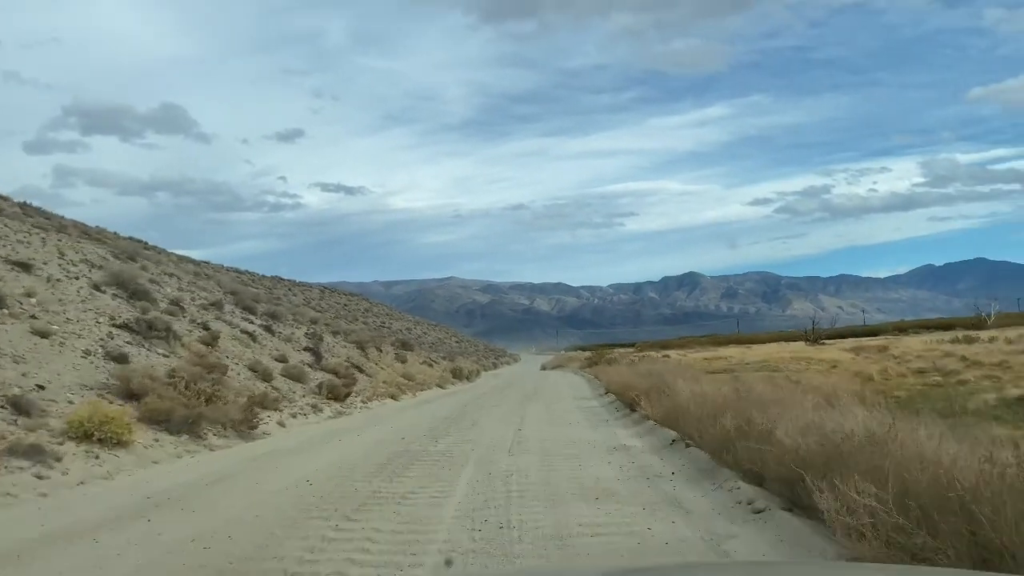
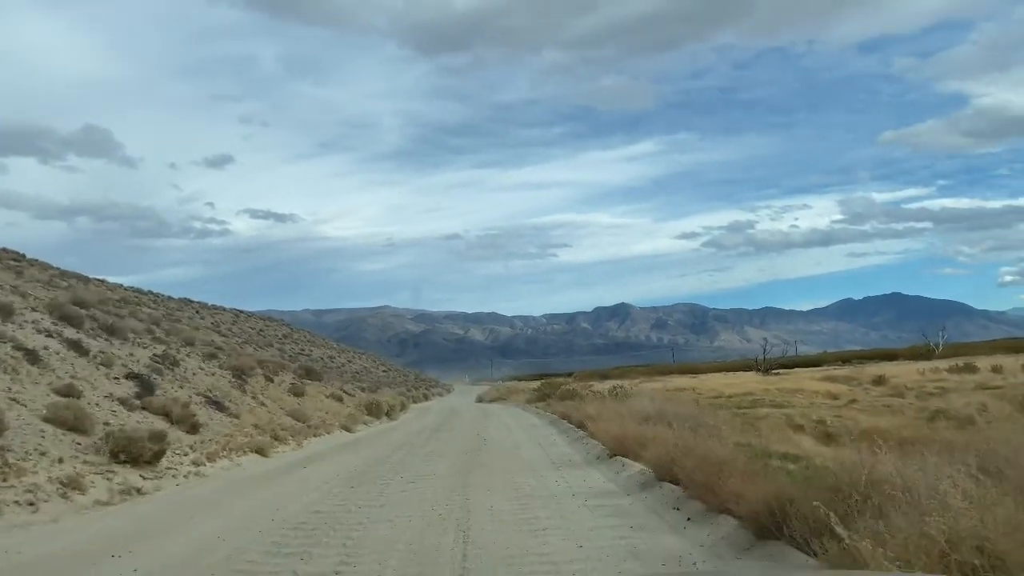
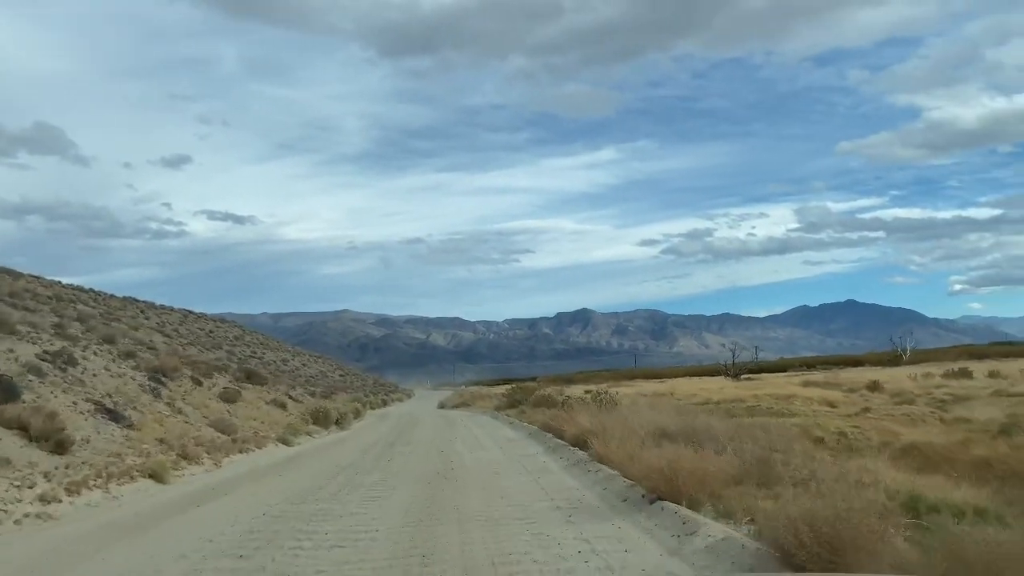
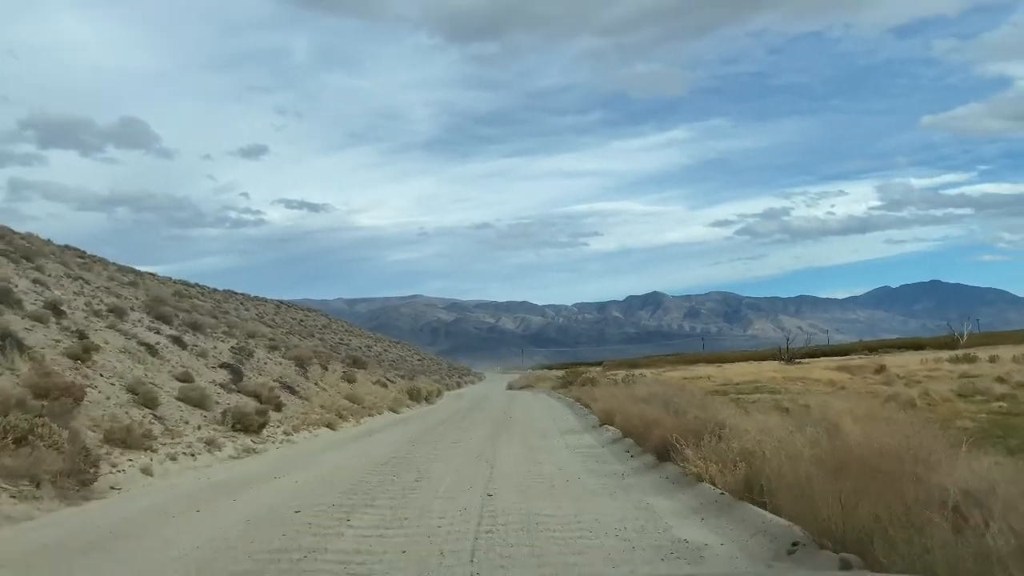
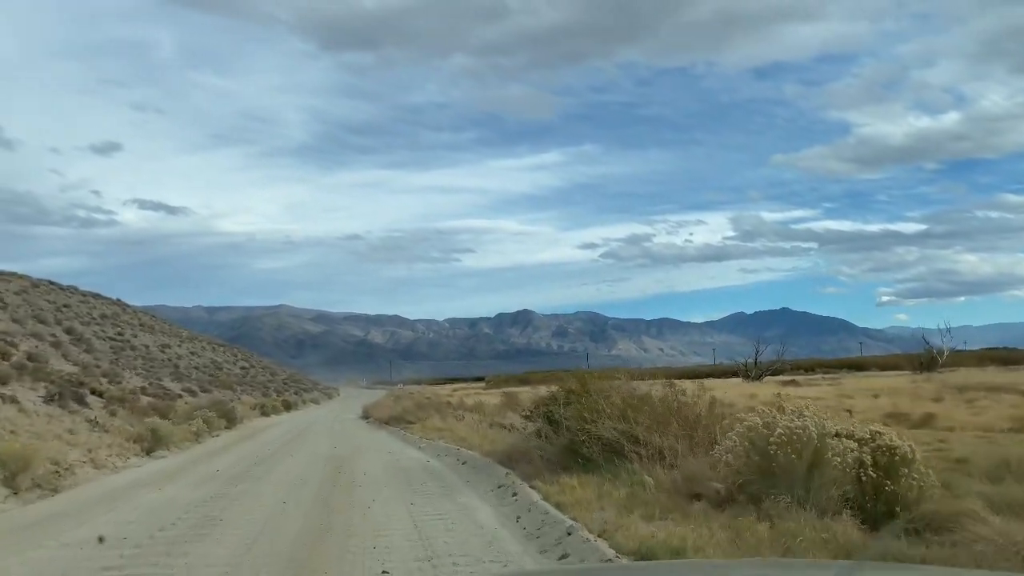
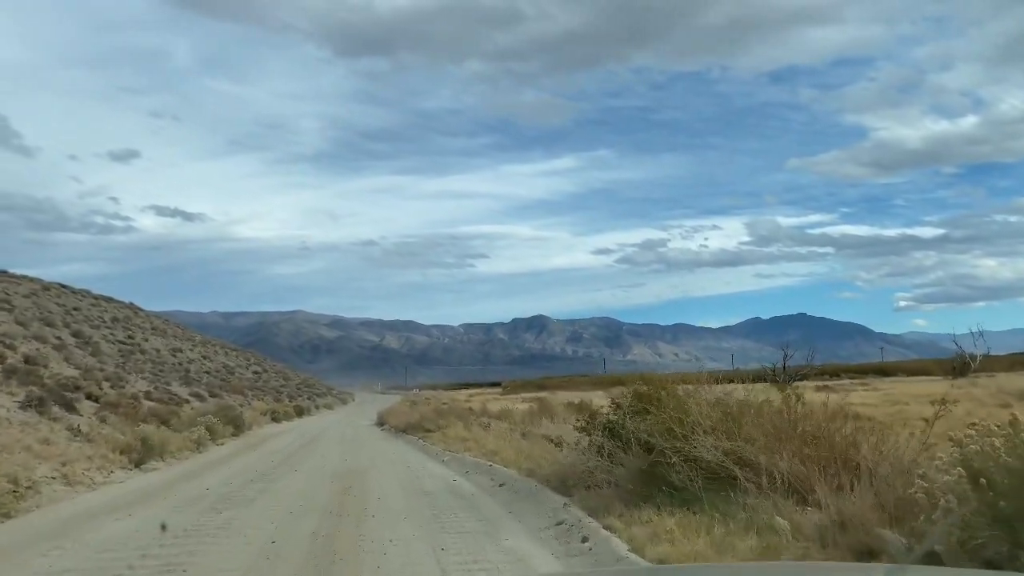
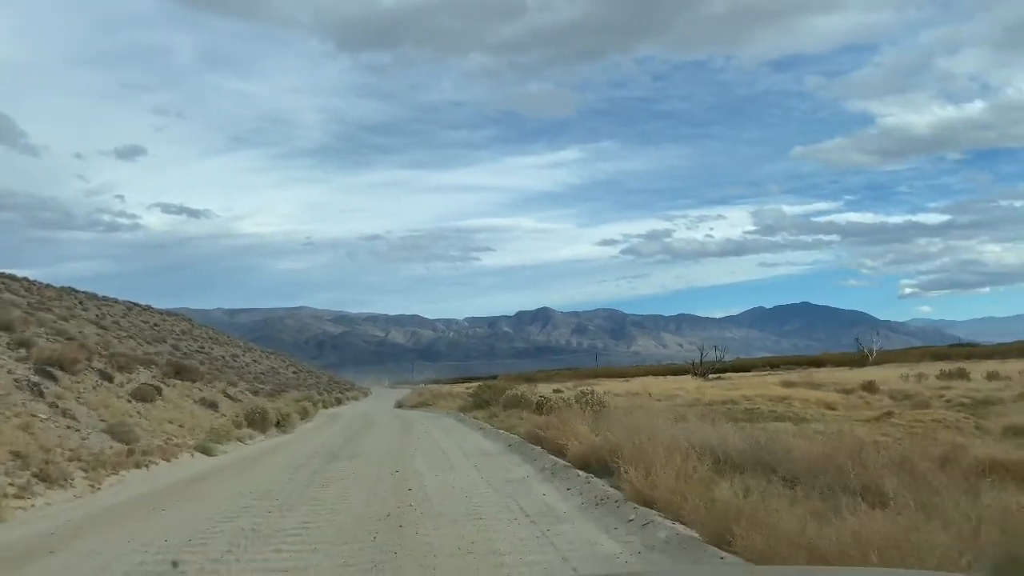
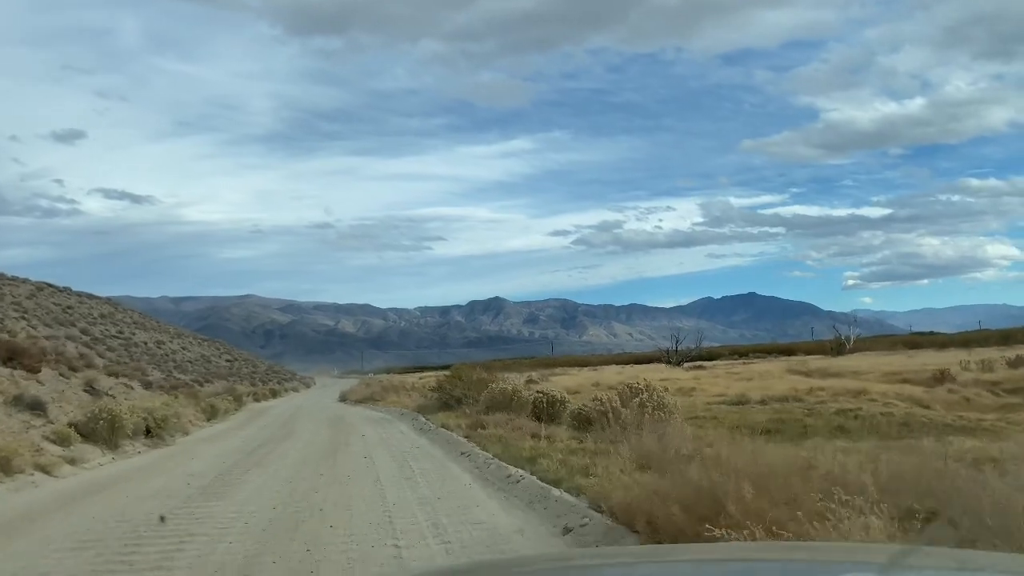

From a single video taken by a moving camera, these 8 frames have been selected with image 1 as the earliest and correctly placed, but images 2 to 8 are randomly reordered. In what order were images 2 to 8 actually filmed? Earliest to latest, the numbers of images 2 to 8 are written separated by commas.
4, 2, 3, 7, 8, 5, 6
